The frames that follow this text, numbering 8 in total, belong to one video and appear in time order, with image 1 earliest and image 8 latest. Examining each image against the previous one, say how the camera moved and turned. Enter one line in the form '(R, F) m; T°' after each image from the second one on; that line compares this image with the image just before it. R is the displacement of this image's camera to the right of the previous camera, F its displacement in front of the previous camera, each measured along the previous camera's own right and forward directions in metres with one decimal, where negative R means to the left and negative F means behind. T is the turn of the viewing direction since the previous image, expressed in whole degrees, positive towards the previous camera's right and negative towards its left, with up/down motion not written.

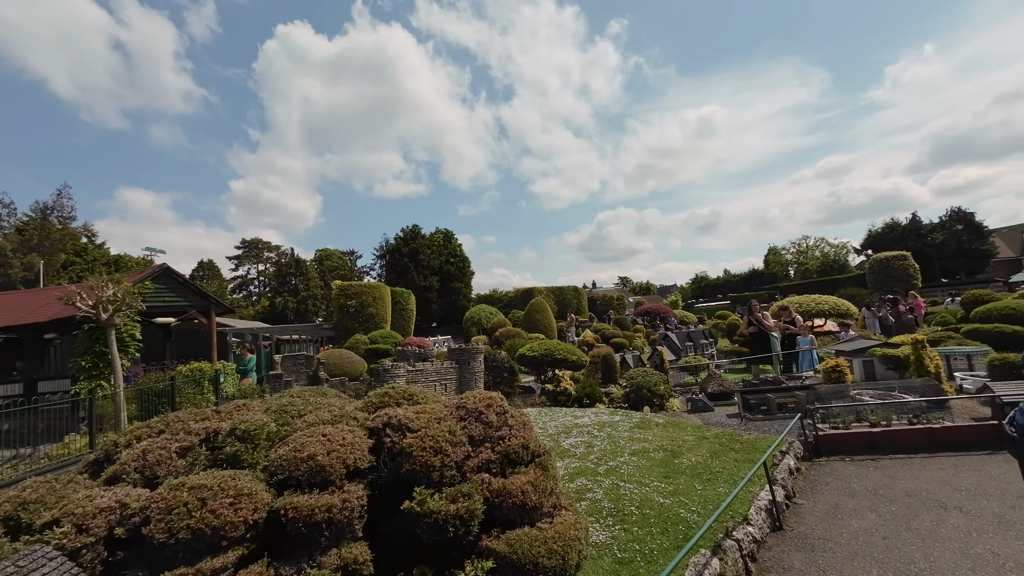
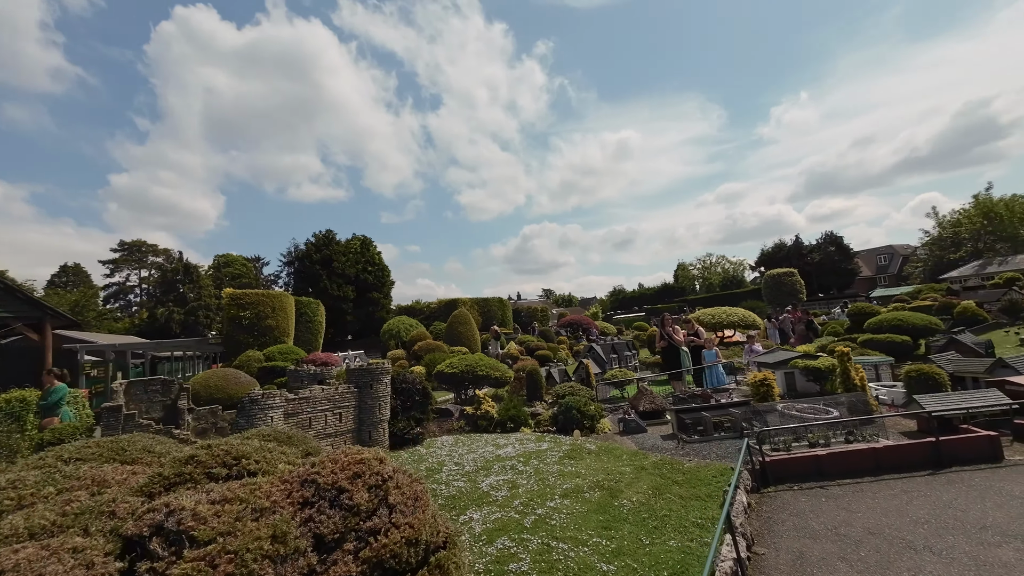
(+0.4, +2.0) m; +10°
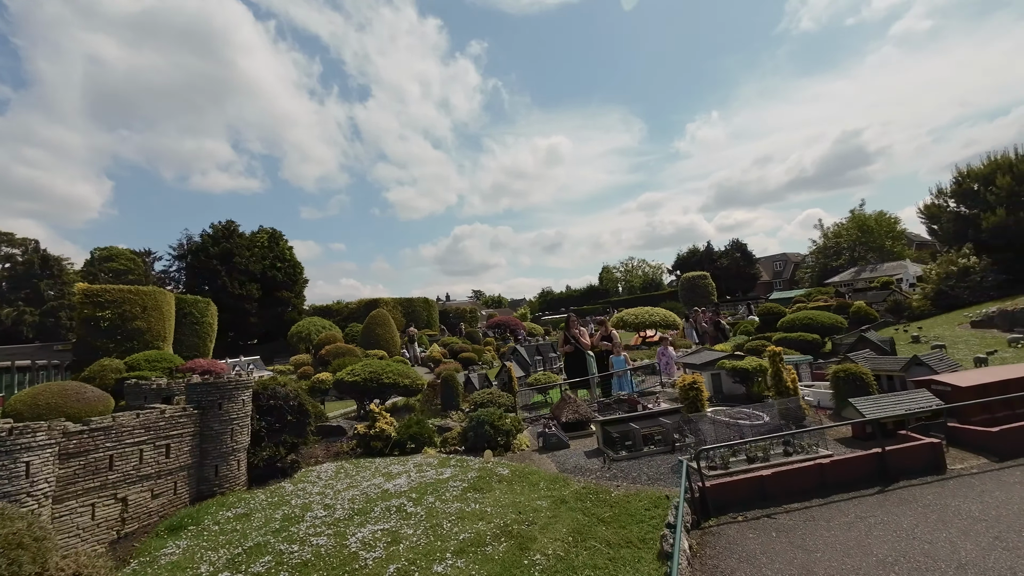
(+0.8, +2.2) m; +9°
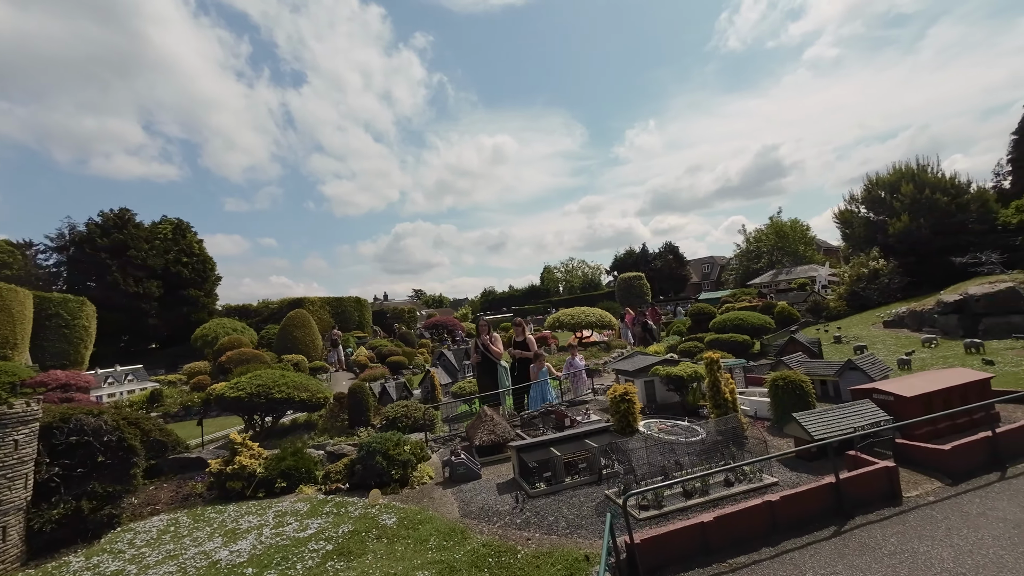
(+1.0, +2.0) m; +8°
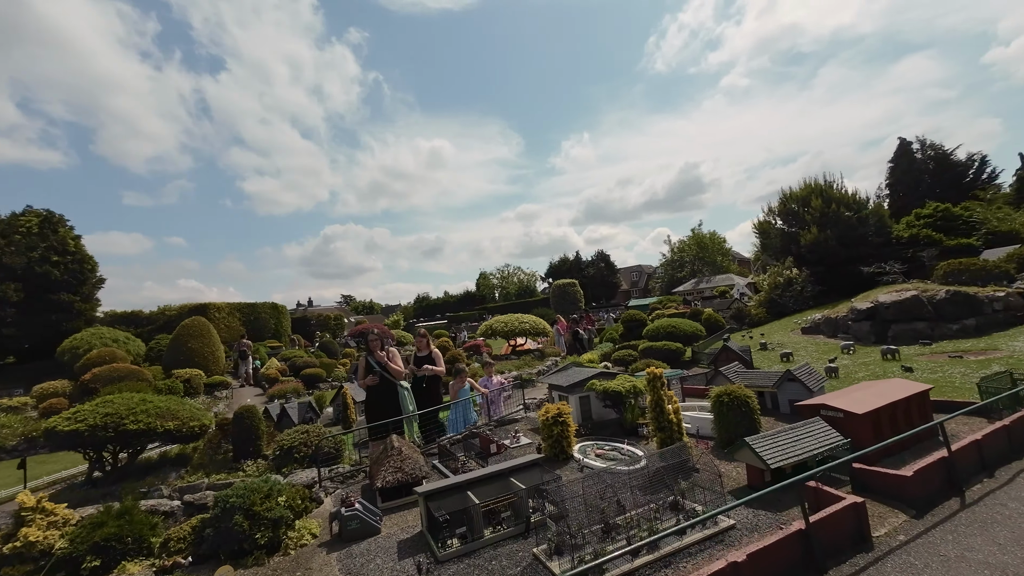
(+0.5, +1.7) m; +9°
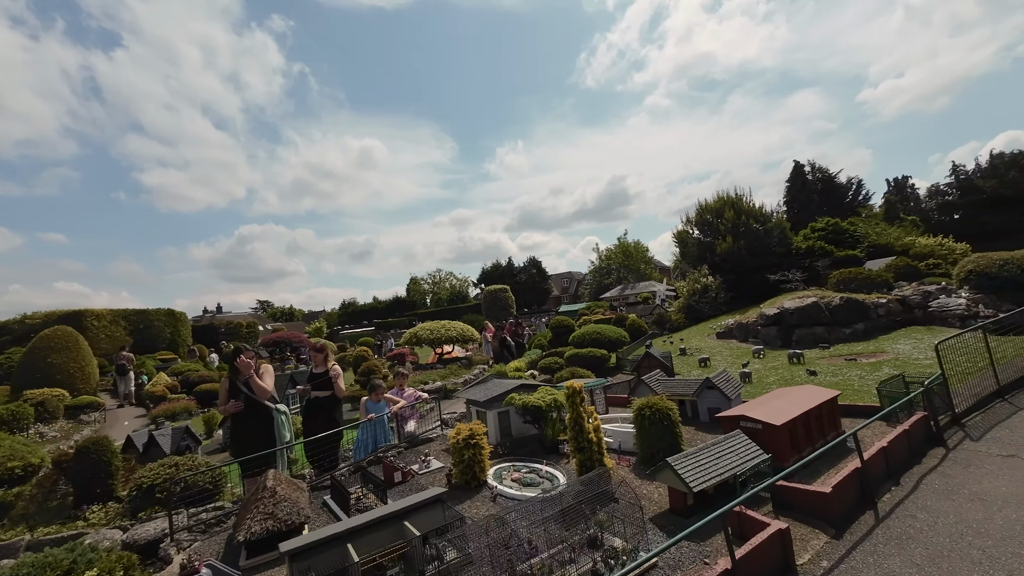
(+0.6, +1.1) m; +9°
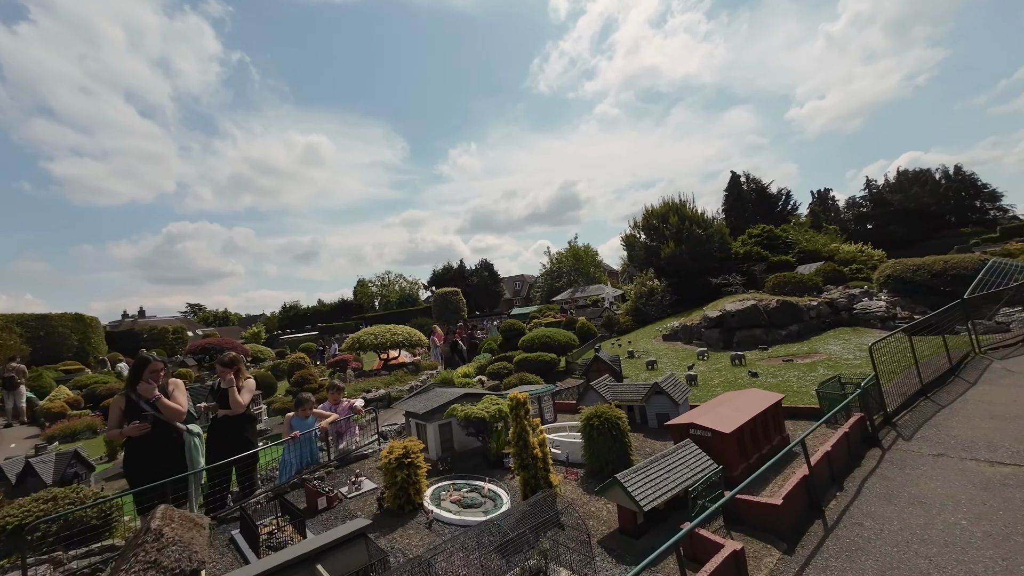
(+0.2, +0.7) m; +6°
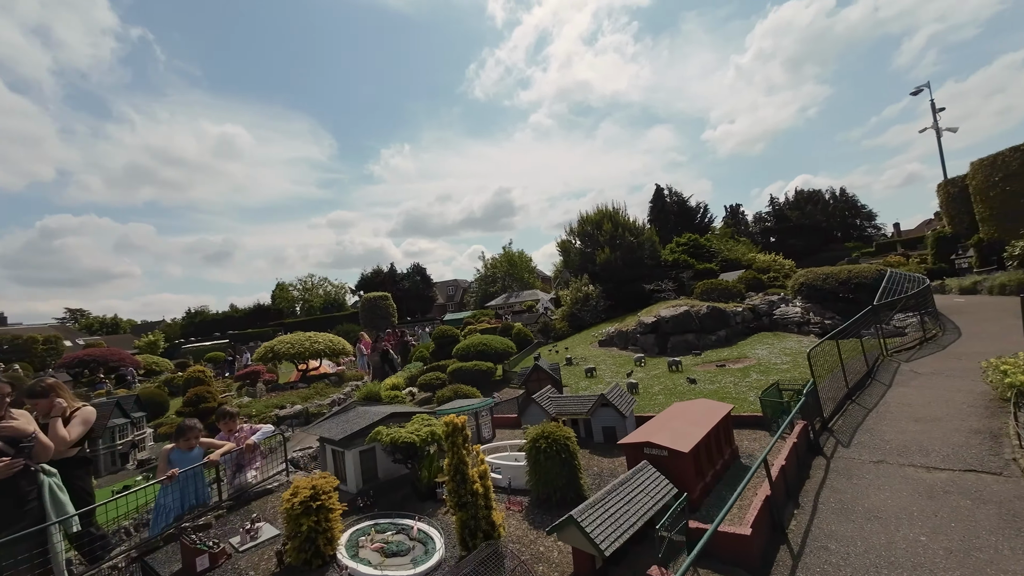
(0.0, +1.1) m; +9°
